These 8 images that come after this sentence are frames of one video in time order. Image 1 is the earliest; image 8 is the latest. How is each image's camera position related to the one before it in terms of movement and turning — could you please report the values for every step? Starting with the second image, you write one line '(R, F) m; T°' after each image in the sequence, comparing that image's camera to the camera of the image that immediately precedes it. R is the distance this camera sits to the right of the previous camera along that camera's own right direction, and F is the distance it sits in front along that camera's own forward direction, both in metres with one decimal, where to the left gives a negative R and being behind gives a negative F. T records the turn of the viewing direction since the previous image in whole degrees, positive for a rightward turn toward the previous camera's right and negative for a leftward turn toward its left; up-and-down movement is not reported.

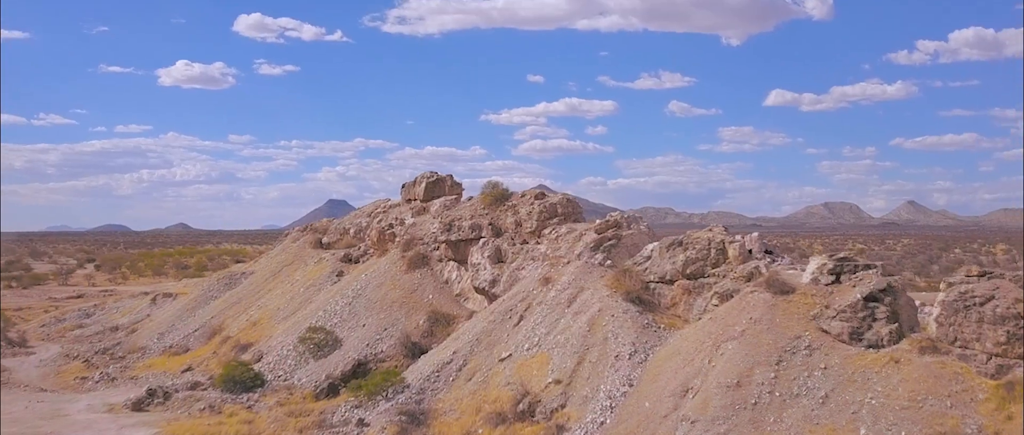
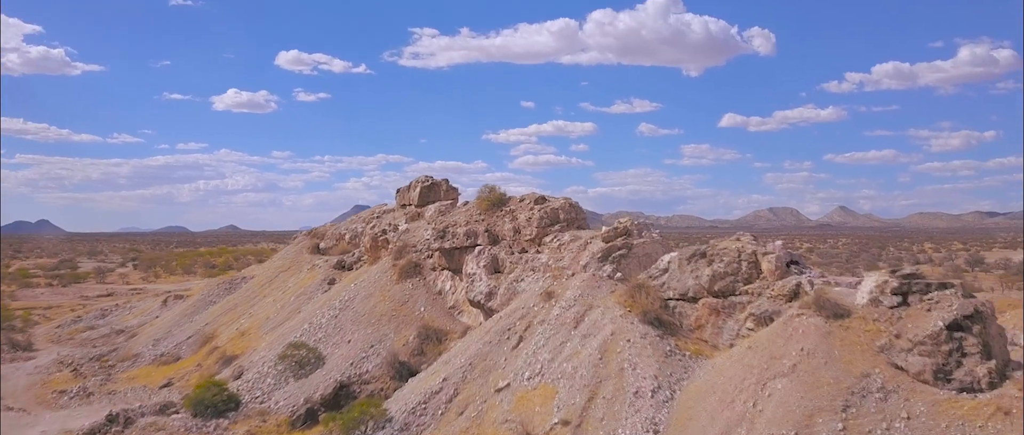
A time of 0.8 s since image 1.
(+0.3, +1.4) m; -2°
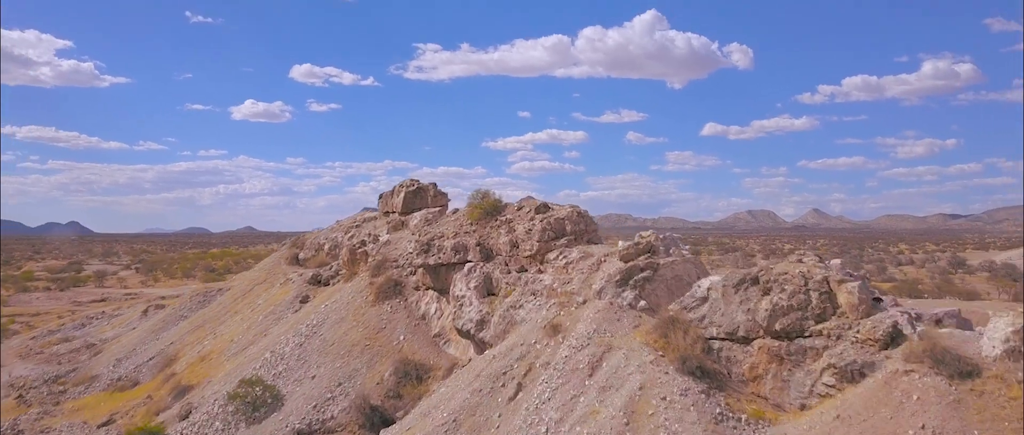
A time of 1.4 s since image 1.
(0.0, +1.8) m; 0°
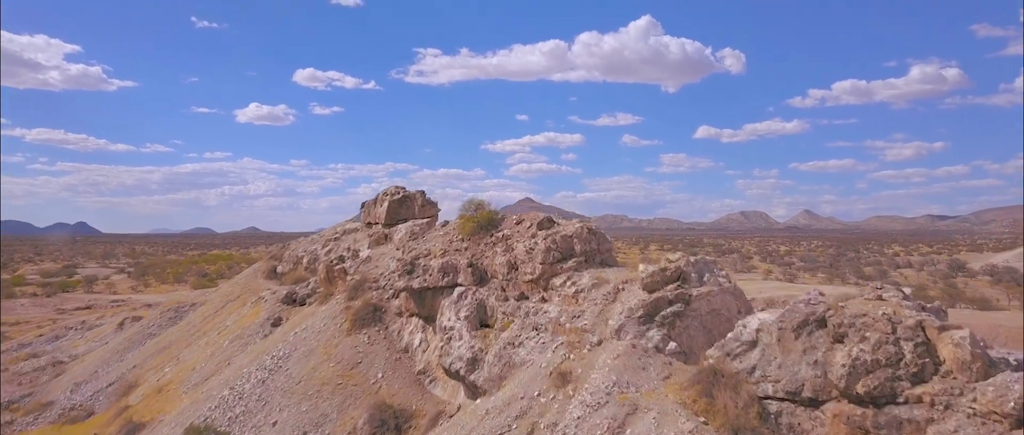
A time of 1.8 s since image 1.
(-0.1, +1.4) m; +1°
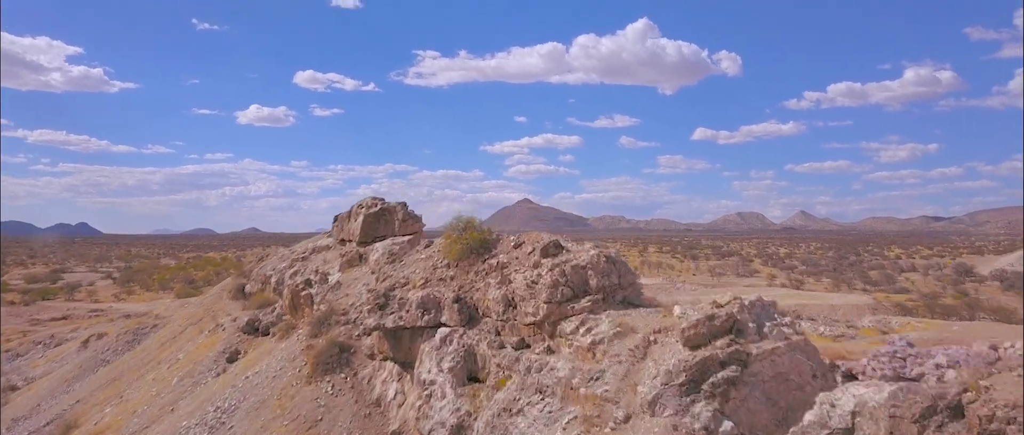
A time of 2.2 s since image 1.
(0.0, +1.6) m; 0°
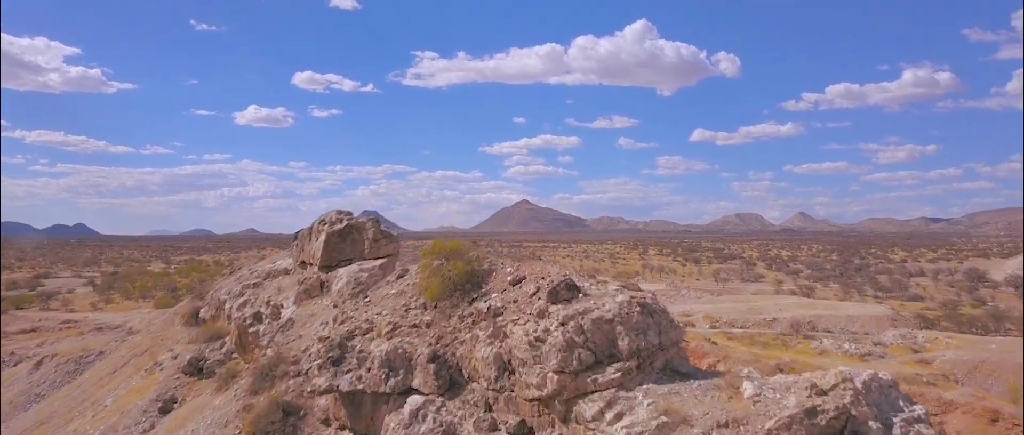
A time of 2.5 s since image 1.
(0.0, +1.7) m; 0°
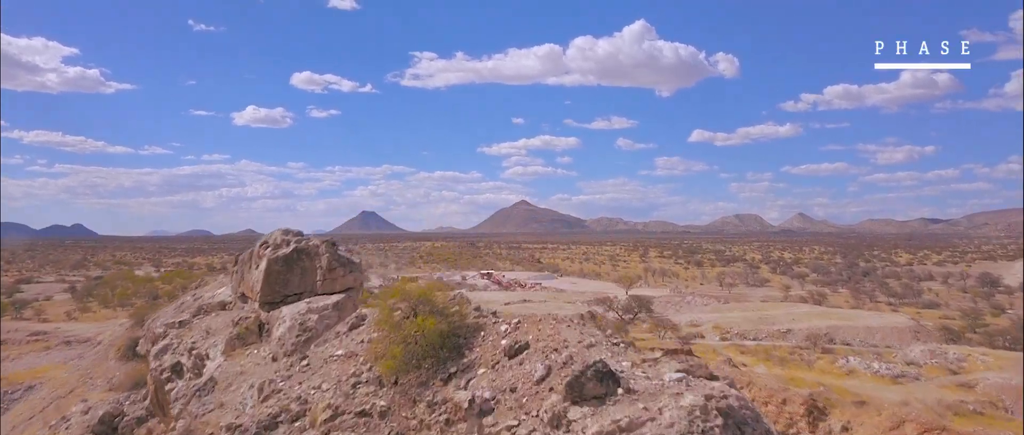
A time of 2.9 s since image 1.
(0.0, +1.7) m; 0°
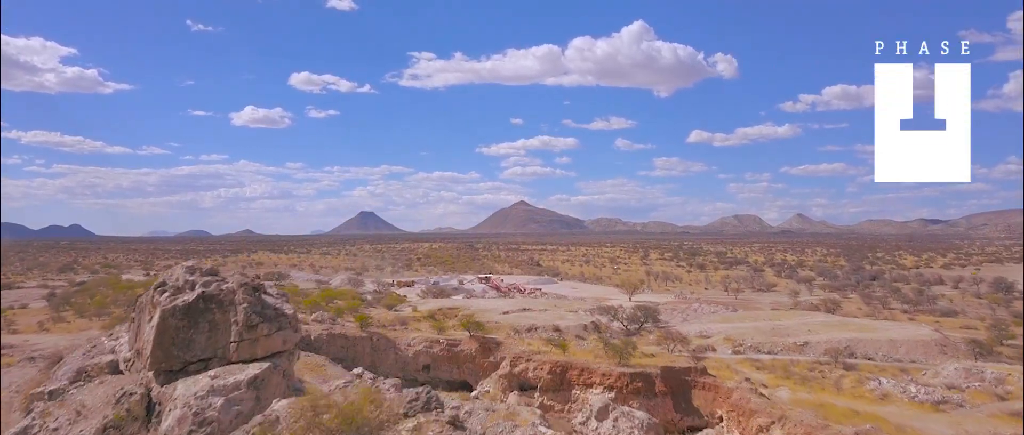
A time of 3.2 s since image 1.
(0.0, +1.7) m; 0°
